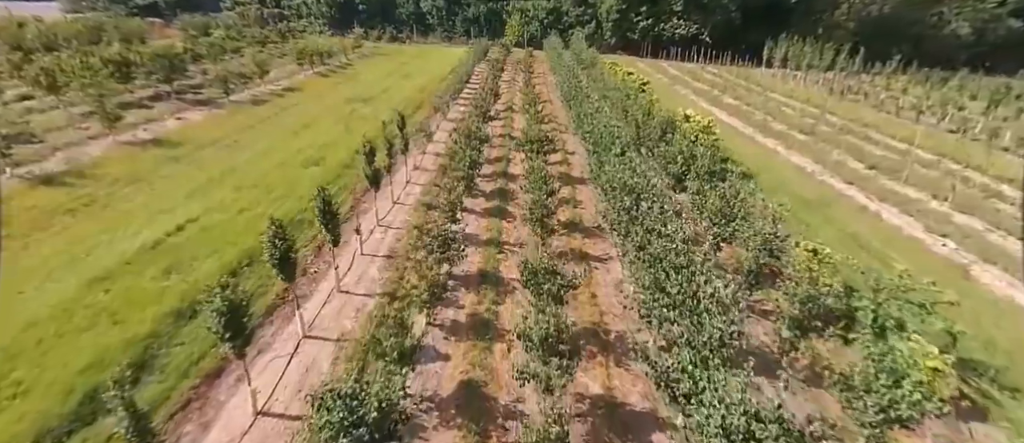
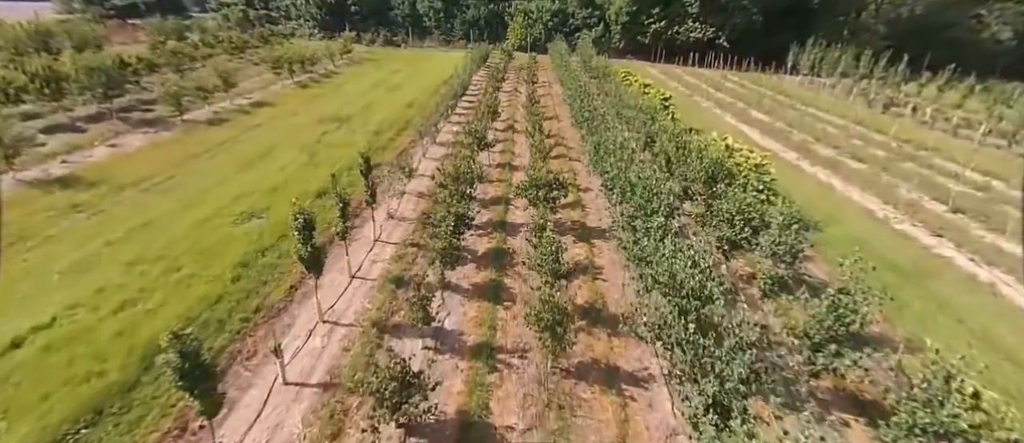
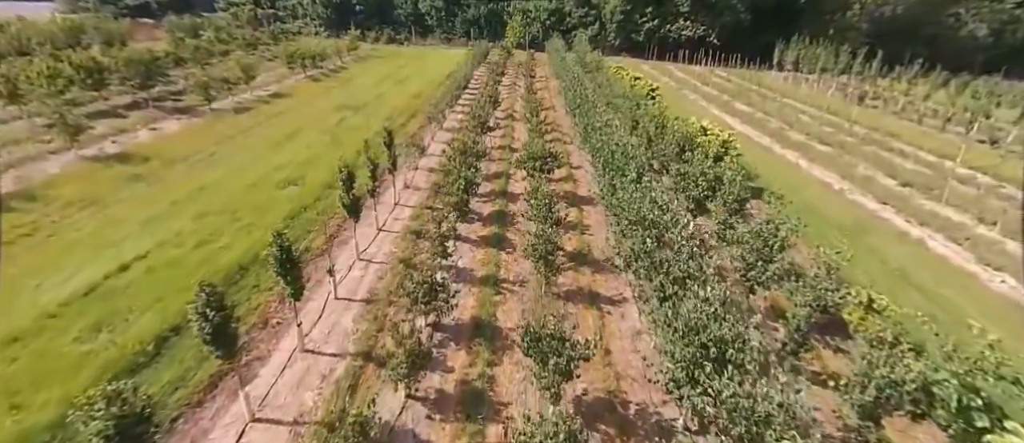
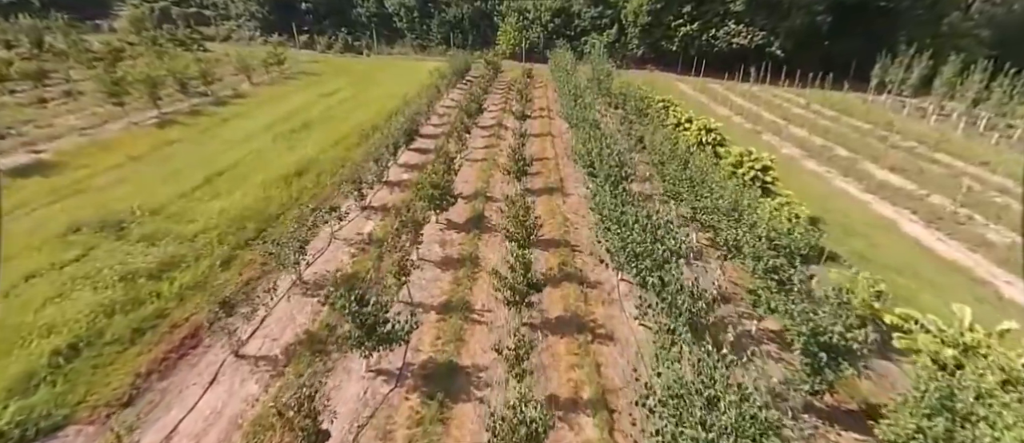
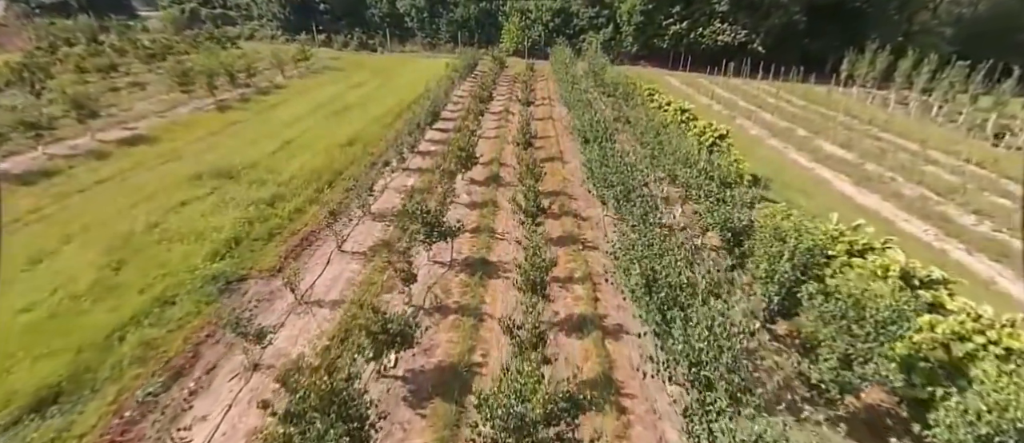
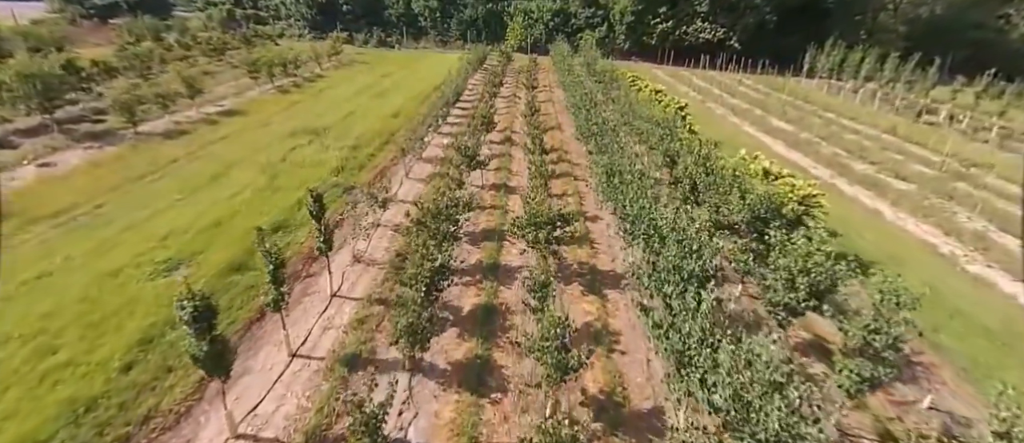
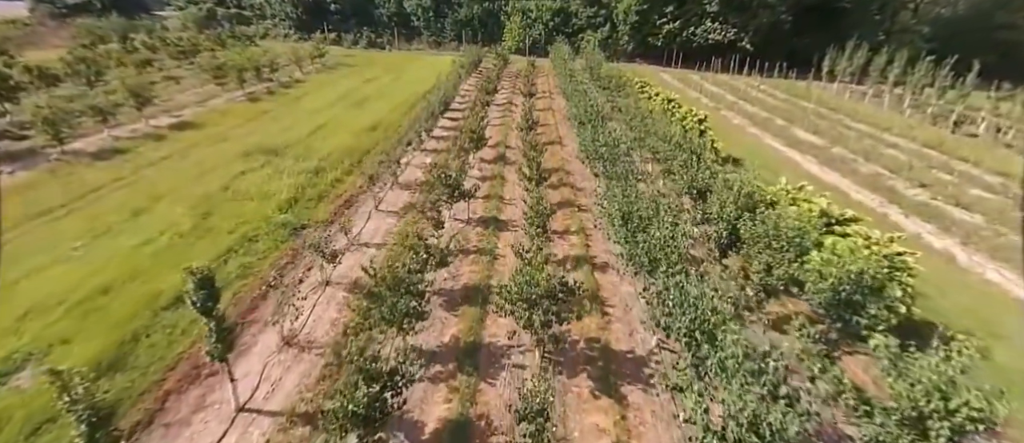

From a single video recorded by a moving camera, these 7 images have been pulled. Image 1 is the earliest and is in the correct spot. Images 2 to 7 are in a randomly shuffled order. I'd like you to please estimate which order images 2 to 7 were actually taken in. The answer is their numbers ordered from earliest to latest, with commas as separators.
3, 2, 6, 7, 5, 4
